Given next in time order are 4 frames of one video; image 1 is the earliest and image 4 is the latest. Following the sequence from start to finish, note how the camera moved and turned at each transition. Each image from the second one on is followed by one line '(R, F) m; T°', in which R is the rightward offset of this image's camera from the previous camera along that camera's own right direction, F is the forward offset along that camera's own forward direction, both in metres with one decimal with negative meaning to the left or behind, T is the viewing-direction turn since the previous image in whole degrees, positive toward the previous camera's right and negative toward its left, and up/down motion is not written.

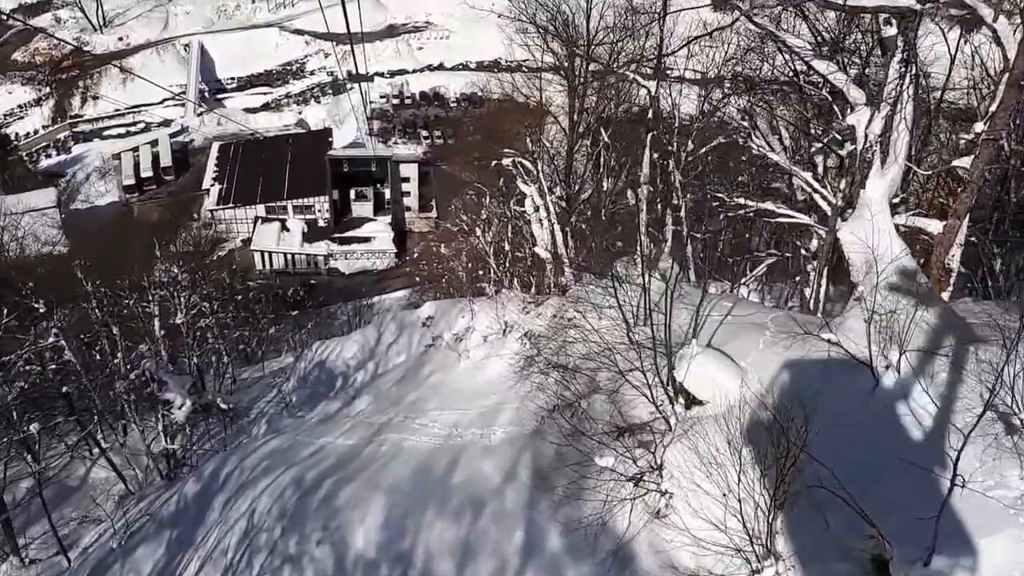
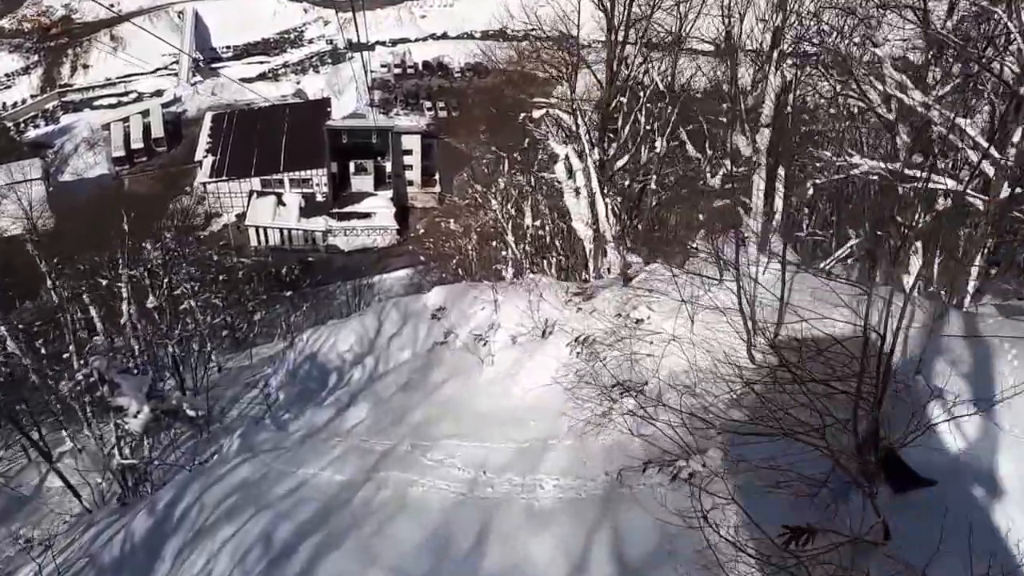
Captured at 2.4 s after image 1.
(-0.5, +2.3) m; 0°
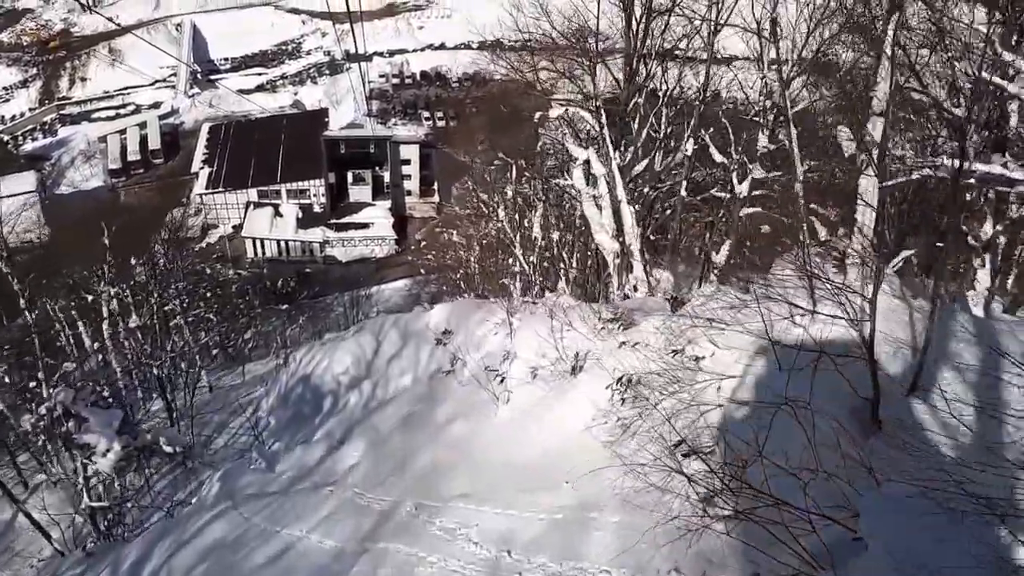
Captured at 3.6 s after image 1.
(-0.2, +1.1) m; 0°
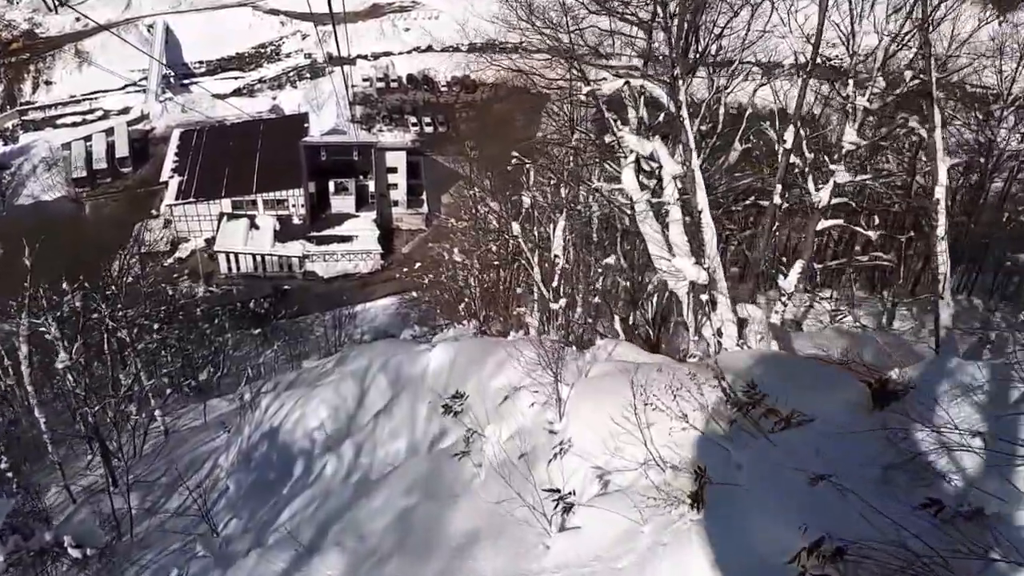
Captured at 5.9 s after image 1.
(-0.6, +2.4) m; +2°
